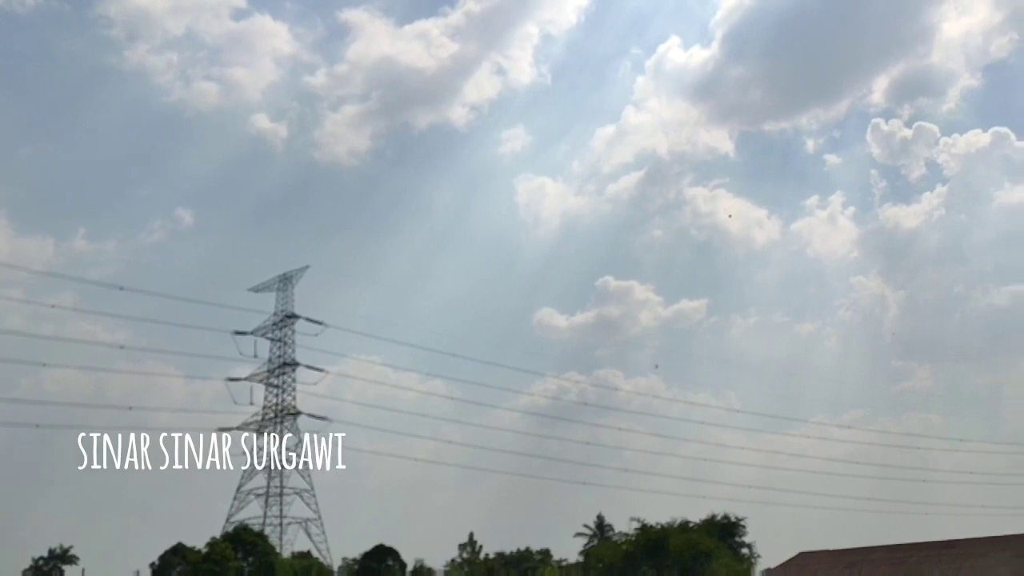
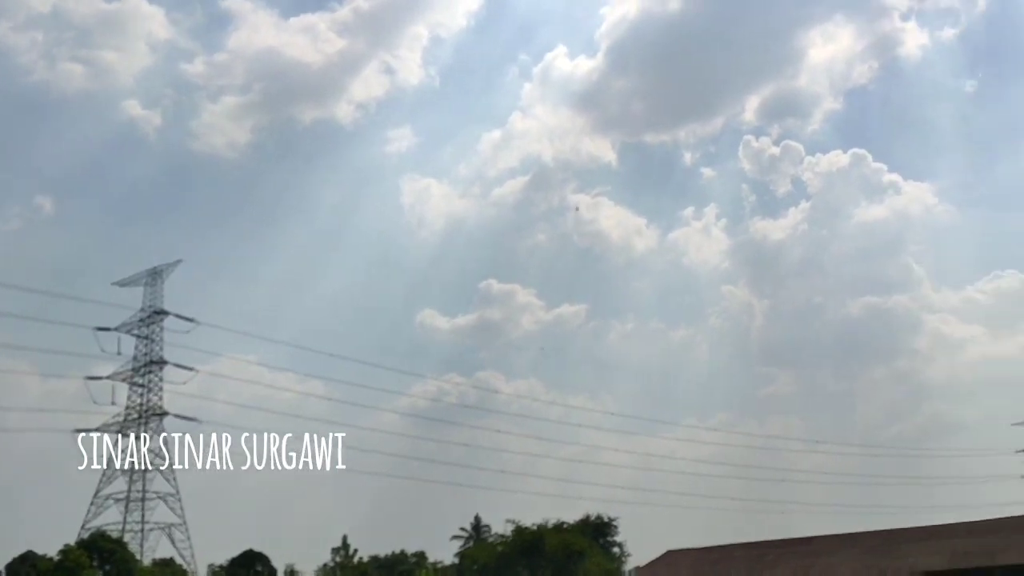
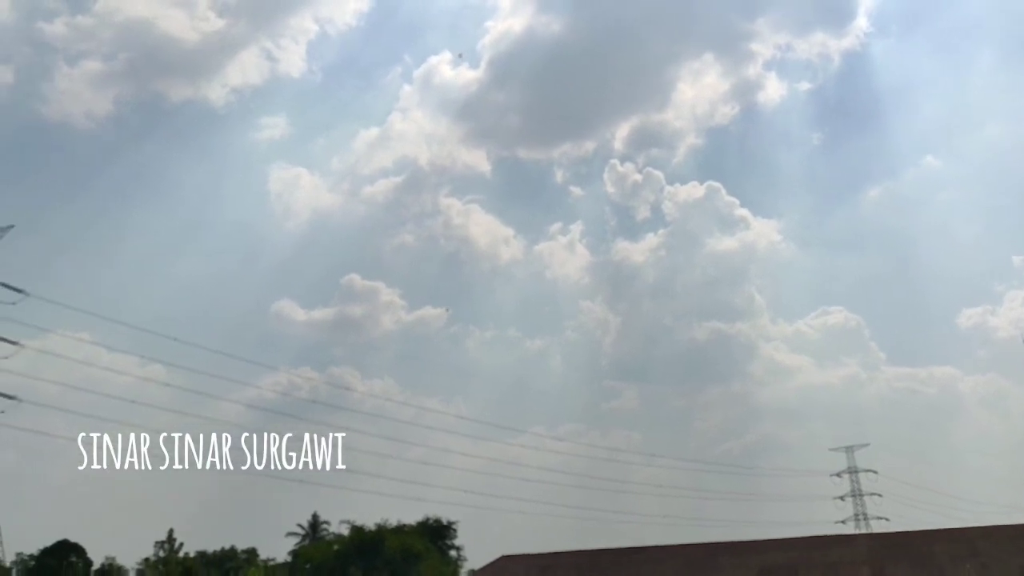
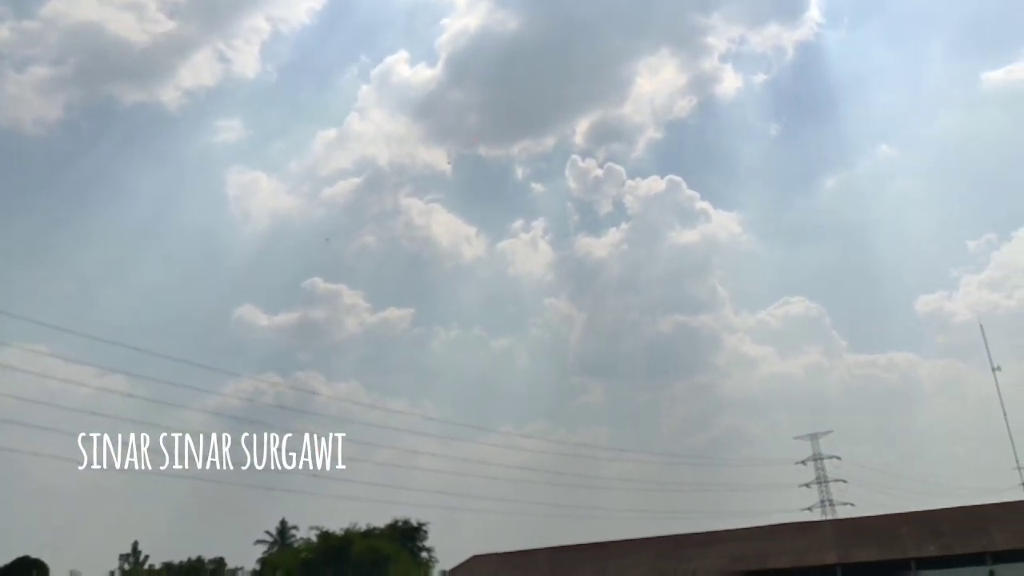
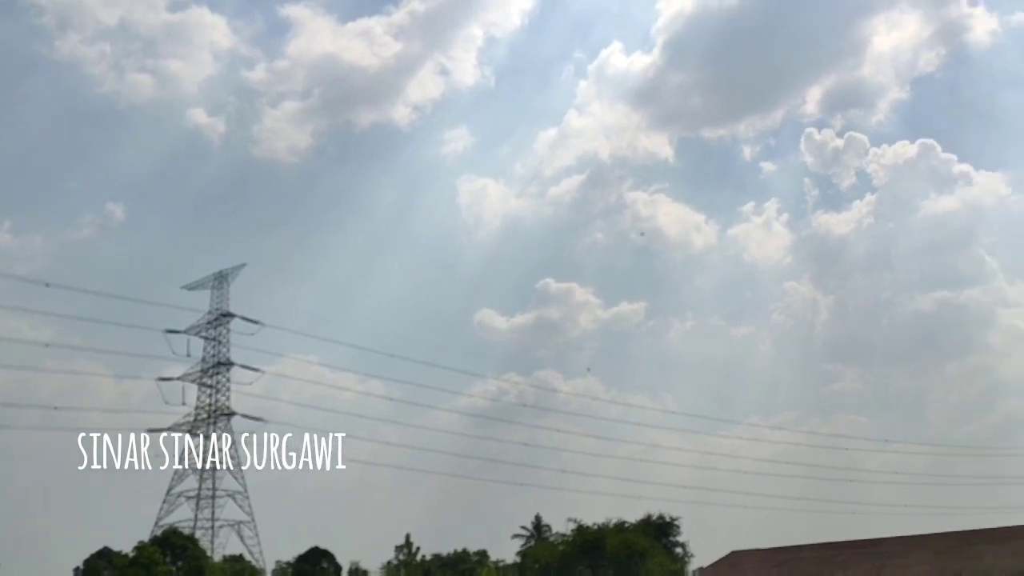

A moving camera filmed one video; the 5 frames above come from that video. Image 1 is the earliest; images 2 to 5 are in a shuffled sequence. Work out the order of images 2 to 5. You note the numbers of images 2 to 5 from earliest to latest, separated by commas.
5, 2, 4, 3
